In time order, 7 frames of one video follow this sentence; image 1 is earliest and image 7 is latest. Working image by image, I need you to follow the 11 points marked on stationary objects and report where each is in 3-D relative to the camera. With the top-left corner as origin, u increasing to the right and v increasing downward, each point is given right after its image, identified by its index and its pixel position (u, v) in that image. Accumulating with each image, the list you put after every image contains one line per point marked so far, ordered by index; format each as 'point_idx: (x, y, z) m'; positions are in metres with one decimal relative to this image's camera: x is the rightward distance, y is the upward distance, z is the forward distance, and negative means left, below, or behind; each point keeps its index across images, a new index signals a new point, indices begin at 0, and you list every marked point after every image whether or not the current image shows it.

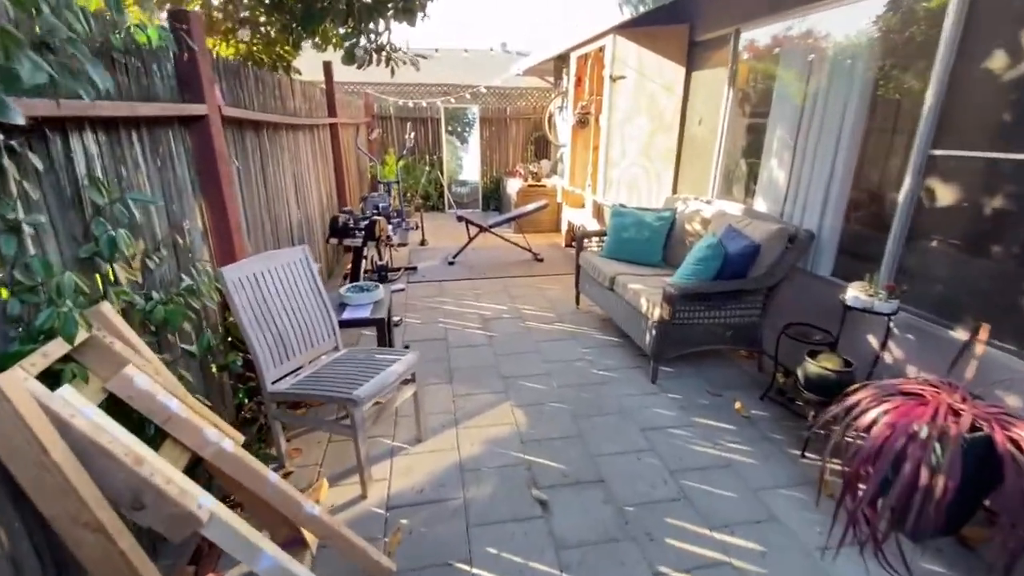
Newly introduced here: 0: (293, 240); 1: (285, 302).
0: (-1.6, +0.3, +3.4) m
1: (-1.1, -0.1, +2.3) m
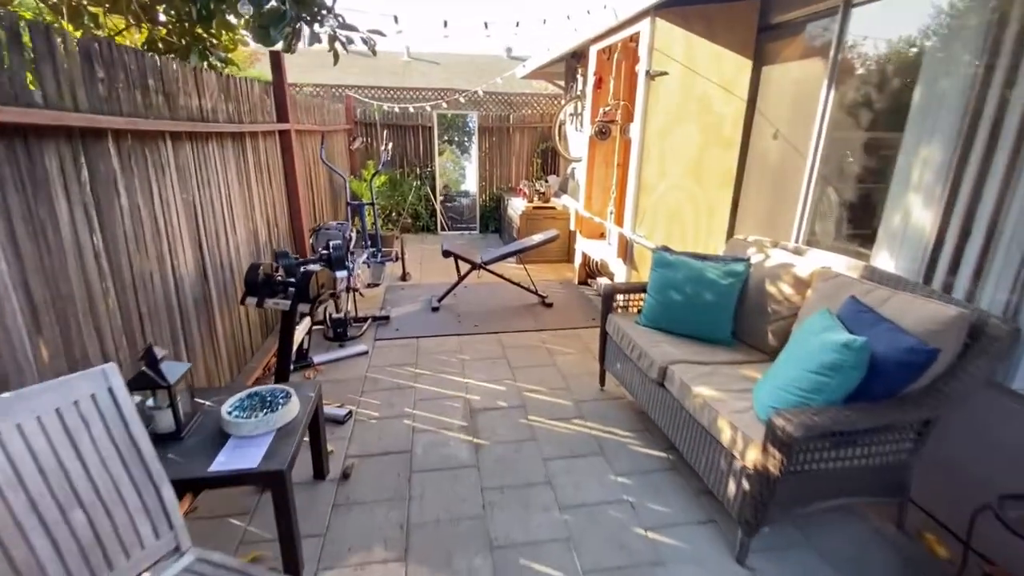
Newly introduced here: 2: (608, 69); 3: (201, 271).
0: (-1.6, -0.1, +2.2) m
1: (-1.1, -0.5, +1.1) m
2: (+0.9, +2.0, +4.3) m
3: (-1.6, +0.1, +2.5) m
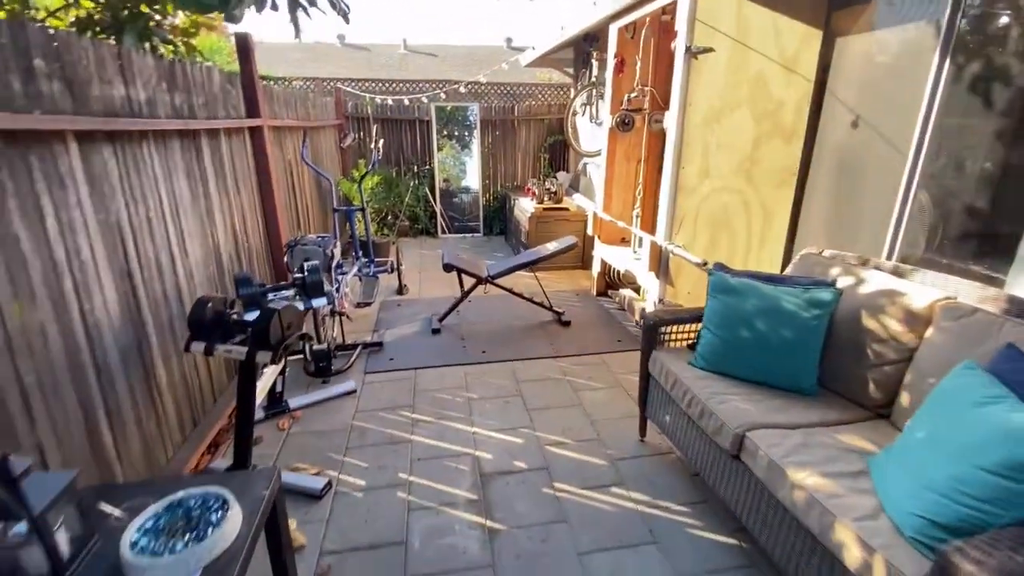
0: (-1.5, -0.3, +1.7) m
1: (-1.0, -0.7, +0.6) m
2: (+0.9, +1.9, +3.7) m
3: (-1.5, -0.1, +1.9) m
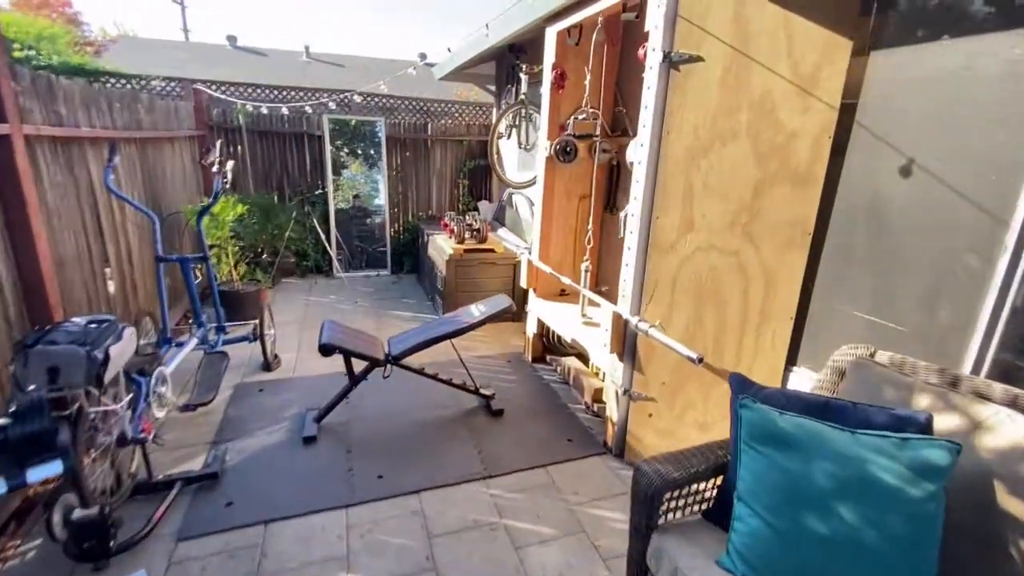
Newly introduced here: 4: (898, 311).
0: (-1.6, -0.7, +0.4) m
1: (-0.9, -1.0, -0.6) m
2: (+0.4, +1.4, +3.0) m
3: (-1.7, -0.5, +0.7) m
4: (+1.4, -0.1, +1.8) m
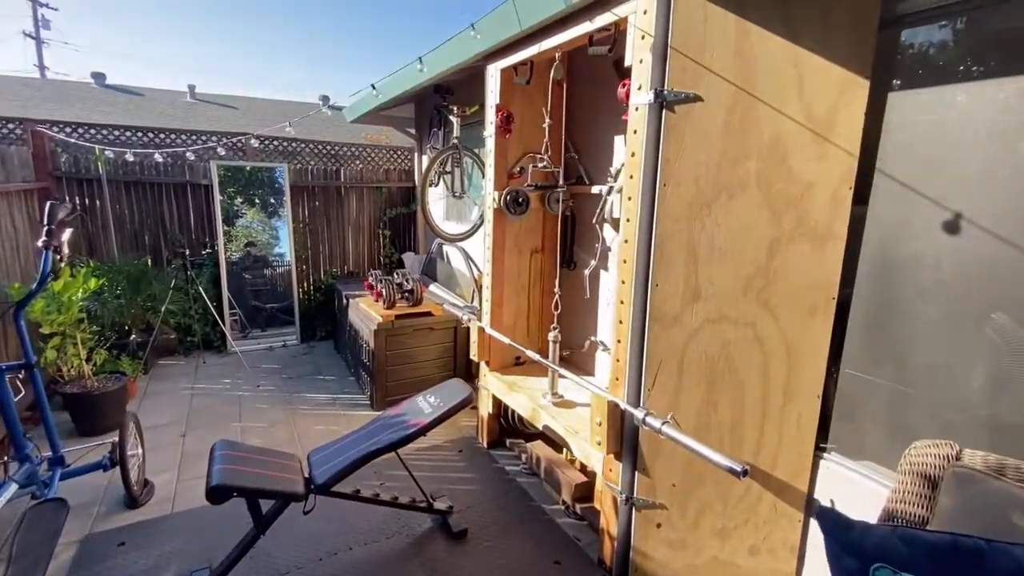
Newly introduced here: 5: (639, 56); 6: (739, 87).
0: (-1.3, -0.9, -0.4) m
1: (-0.5, -1.2, -1.3) m
2: (0.0, +1.0, +2.6) m
3: (-1.5, -0.8, -0.1) m
4: (+1.4, -0.3, +1.5) m
5: (+0.4, +0.8, +1.6) m
6: (+0.7, +0.7, +1.6) m
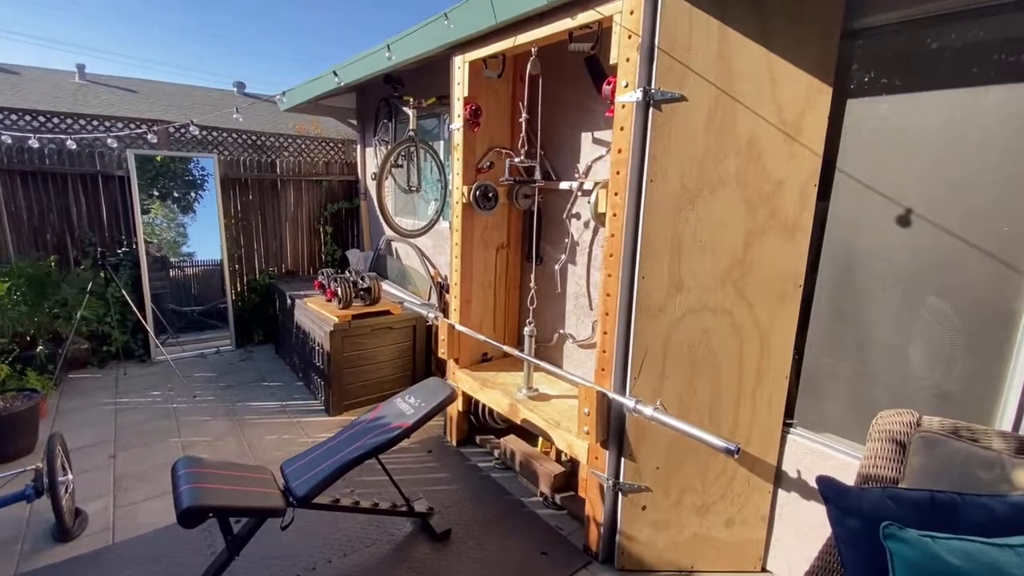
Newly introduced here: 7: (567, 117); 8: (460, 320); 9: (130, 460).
0: (-1.0, -1.0, -0.6) m
1: (0.0, -1.2, -1.3) m
2: (-0.1, +1.0, +2.6) m
3: (-1.2, -0.8, -0.3) m
4: (+1.4, -0.3, +1.7) m
5: (+0.4, +0.8, +1.7) m
6: (+0.7, +0.7, +1.7) m
7: (+0.3, +0.9, +2.6) m
8: (-0.3, -0.2, +2.8) m
9: (-2.1, -0.9, +2.7) m
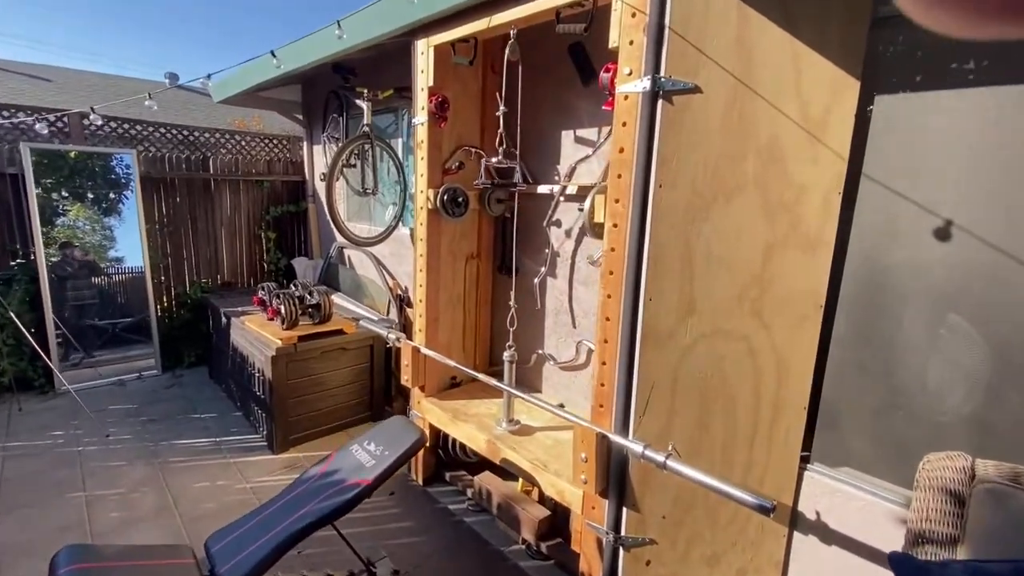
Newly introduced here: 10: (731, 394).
0: (-0.8, -1.0, -0.9) m
1: (+0.2, -1.2, -1.6) m
2: (-0.3, +1.0, +2.2) m
3: (-1.0, -0.9, -0.8) m
4: (+1.3, -0.3, +1.5) m
5: (+0.3, +0.7, +1.4) m
6: (+0.7, +0.6, +1.4) m
7: (+0.2, +0.8, +2.3) m
8: (-0.4, -0.3, +2.4) m
9: (-2.2, -1.1, +2.2) m
10: (+0.7, -0.3, +1.6) m
